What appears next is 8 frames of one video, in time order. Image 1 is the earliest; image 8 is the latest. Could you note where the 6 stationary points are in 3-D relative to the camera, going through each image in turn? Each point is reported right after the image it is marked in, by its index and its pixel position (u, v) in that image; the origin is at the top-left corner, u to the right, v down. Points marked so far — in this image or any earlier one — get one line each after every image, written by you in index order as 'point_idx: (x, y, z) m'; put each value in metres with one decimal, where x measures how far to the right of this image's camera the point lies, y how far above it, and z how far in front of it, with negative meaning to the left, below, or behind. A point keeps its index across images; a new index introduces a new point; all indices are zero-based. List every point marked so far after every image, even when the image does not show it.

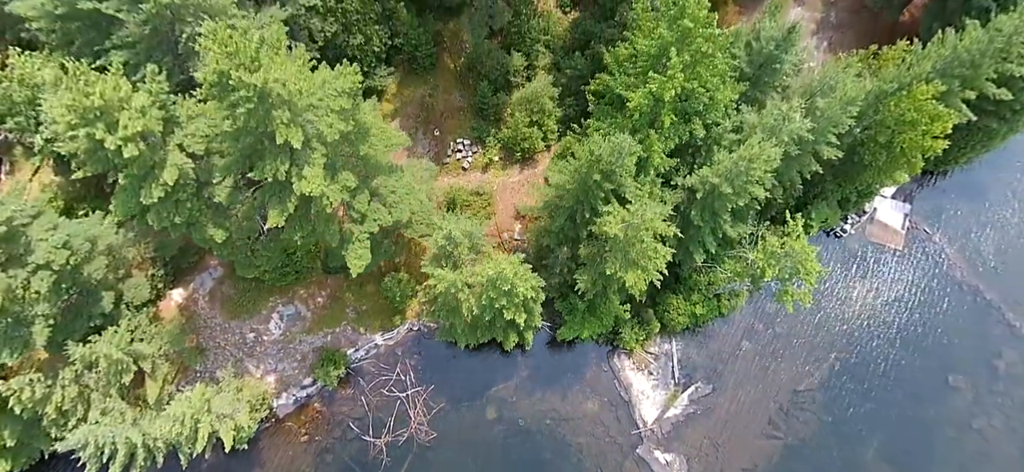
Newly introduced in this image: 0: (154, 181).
0: (-12.4, +1.9, +19.8) m
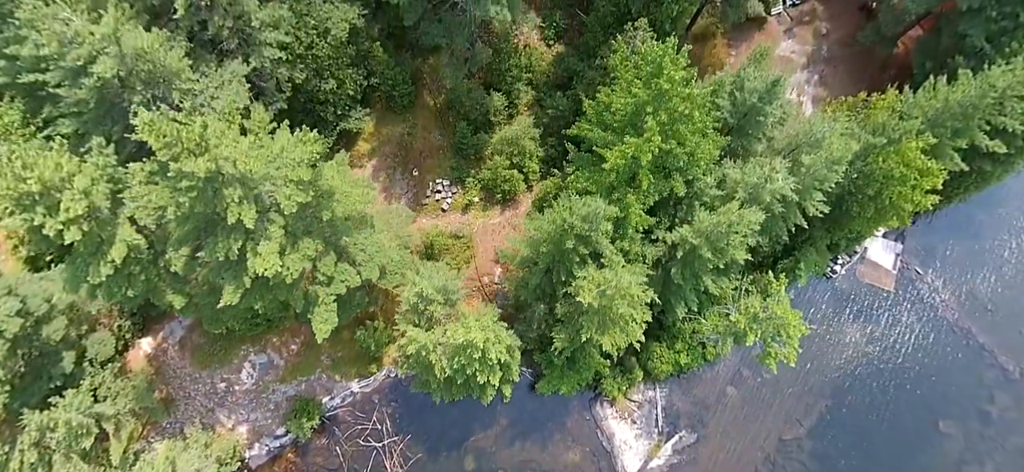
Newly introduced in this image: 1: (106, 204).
0: (-13.6, -0.7, +18.9) m
1: (-12.9, +1.0, +18.1) m
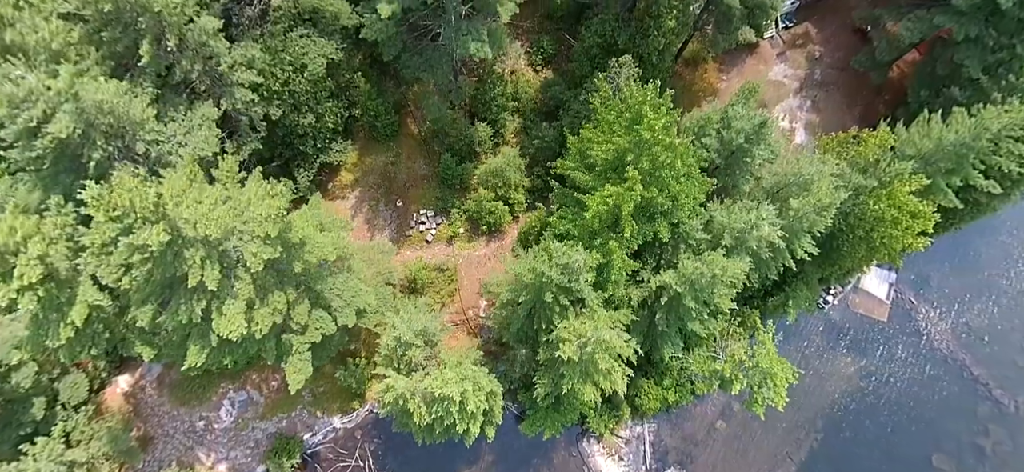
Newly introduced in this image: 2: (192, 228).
0: (-14.4, -2.6, +18.3) m
1: (-13.8, -0.9, +17.5) m
2: (-9.4, +0.2, +16.7) m
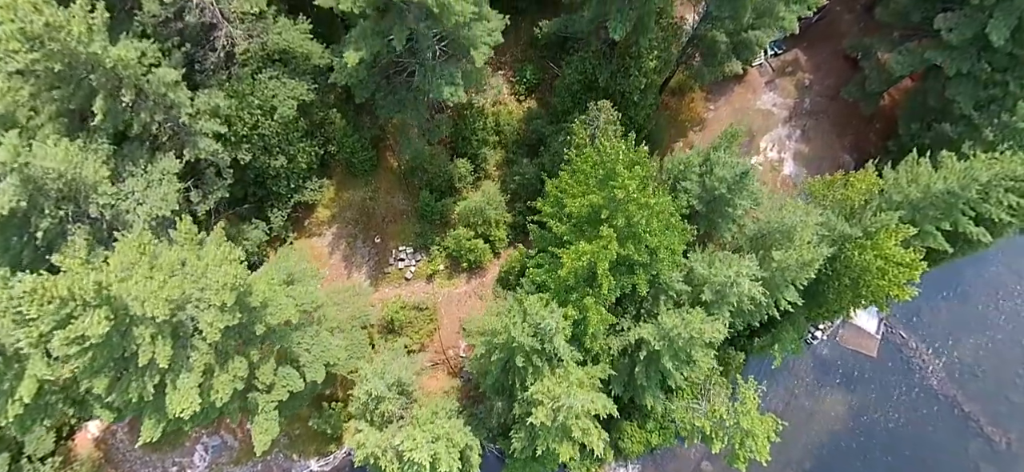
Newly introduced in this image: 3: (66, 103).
0: (-15.5, -4.8, +17.6) m
1: (-14.8, -3.1, +16.8) m
2: (-10.5, -2.0, +16.0) m
3: (-15.4, +4.6, +19.6) m
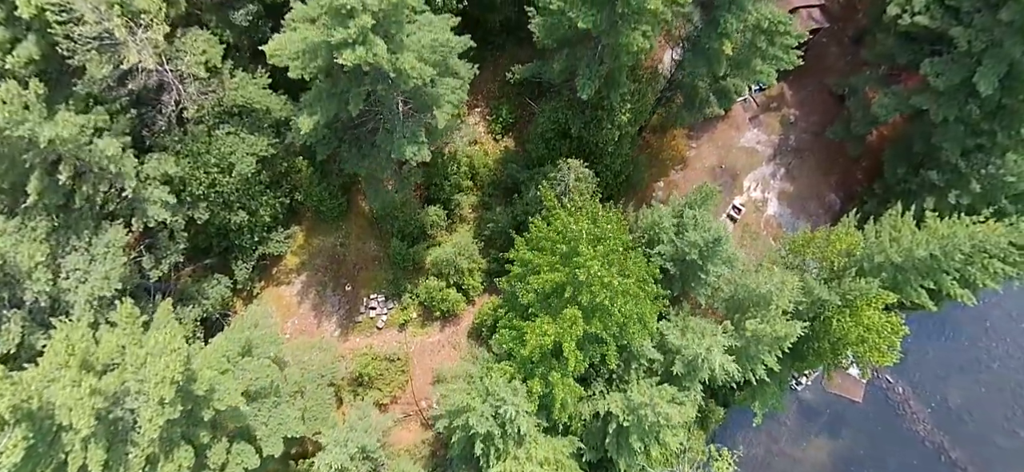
0: (-16.8, -7.6, +16.8) m
1: (-16.2, -5.9, +15.9) m
2: (-11.9, -4.8, +15.2) m
3: (-16.8, +1.8, +18.6) m
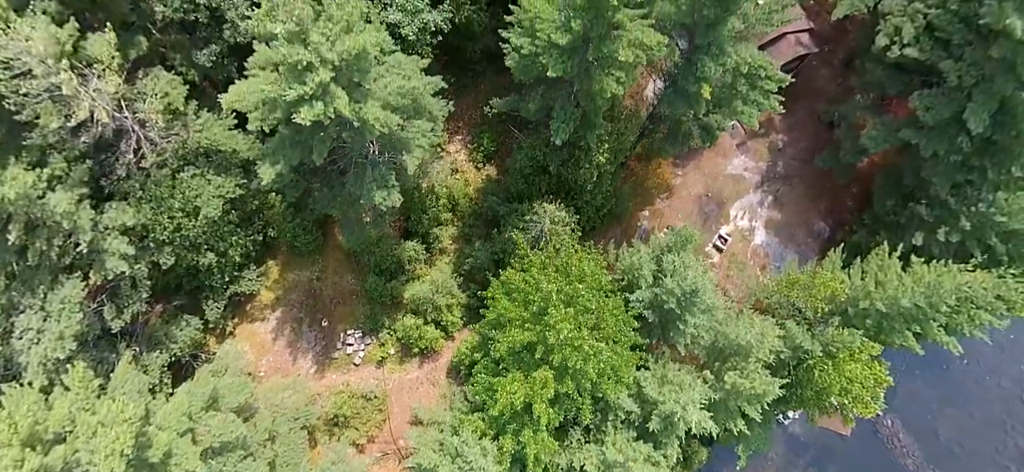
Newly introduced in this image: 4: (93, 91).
0: (-17.9, -9.6, +16.2) m
1: (-17.2, -7.9, +15.3) m
2: (-12.9, -6.7, +14.5) m
3: (-17.8, -0.1, +17.9) m
4: (-14.4, +4.9, +19.5) m
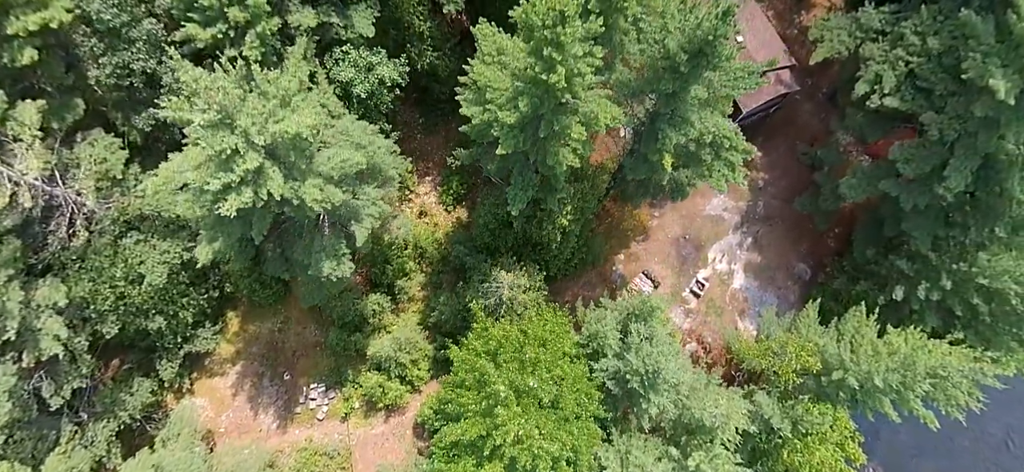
0: (-19.5, -12.4, +15.3) m
1: (-18.9, -10.8, +14.4) m
2: (-14.6, -9.6, +13.6) m
3: (-19.5, -3.0, +16.9) m
4: (-16.1, +2.1, +18.5) m
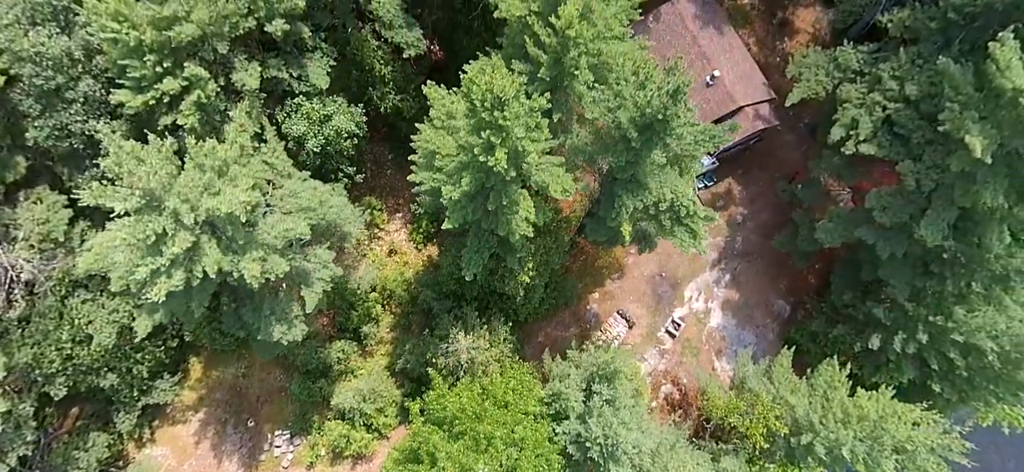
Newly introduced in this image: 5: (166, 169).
0: (-21.1, -14.8, +14.8) m
1: (-20.4, -13.2, +13.9) m
2: (-16.1, -12.0, +13.1) m
3: (-21.1, -5.3, +16.3) m
4: (-17.7, -0.2, +17.7) m
5: (-9.7, +1.9, +16.0) m
